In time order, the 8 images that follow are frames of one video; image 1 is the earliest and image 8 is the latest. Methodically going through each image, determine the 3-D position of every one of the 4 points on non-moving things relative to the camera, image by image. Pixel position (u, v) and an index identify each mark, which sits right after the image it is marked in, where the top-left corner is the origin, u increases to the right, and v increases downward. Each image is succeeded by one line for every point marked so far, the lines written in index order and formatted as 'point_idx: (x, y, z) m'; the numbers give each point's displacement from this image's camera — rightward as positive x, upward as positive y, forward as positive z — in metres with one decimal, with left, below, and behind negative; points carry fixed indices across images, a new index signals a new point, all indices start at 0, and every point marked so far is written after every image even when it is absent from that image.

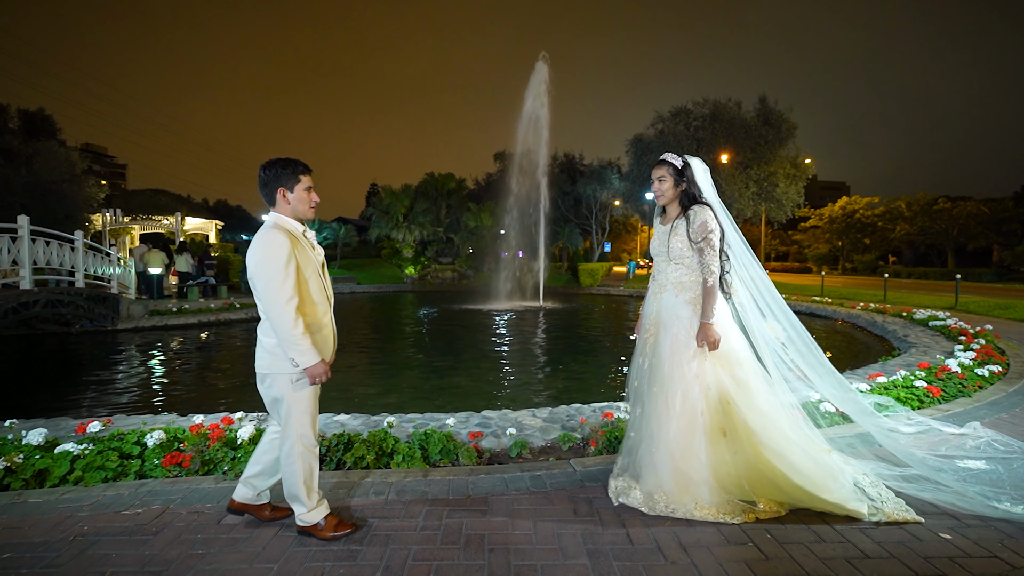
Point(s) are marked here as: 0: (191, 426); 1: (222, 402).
0: (-2.5, -1.1, +4.6) m
1: (-3.9, -1.5, +8.0) m
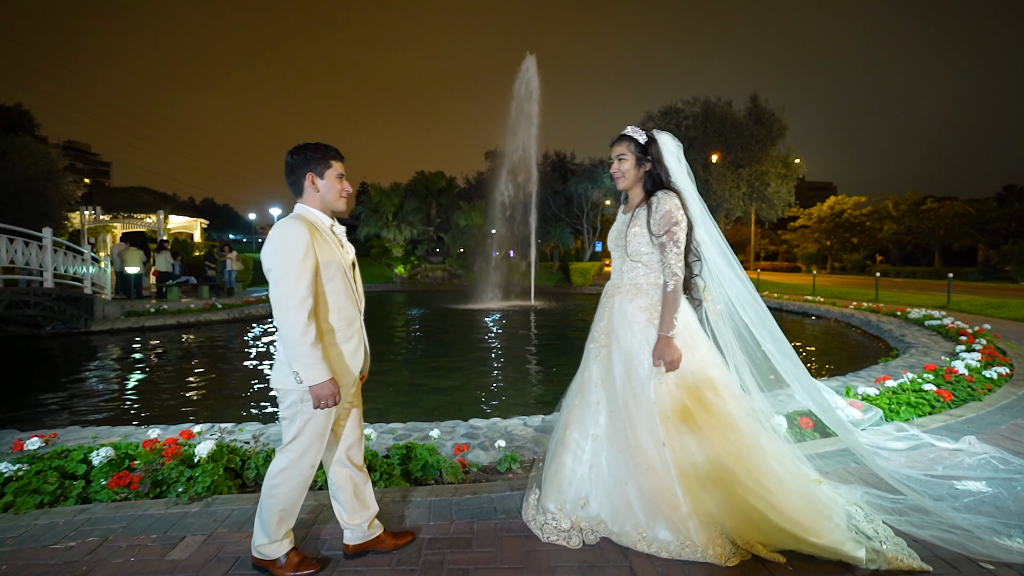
0: (-2.6, -1.1, +4.1) m
1: (-4.0, -1.5, +7.6) m
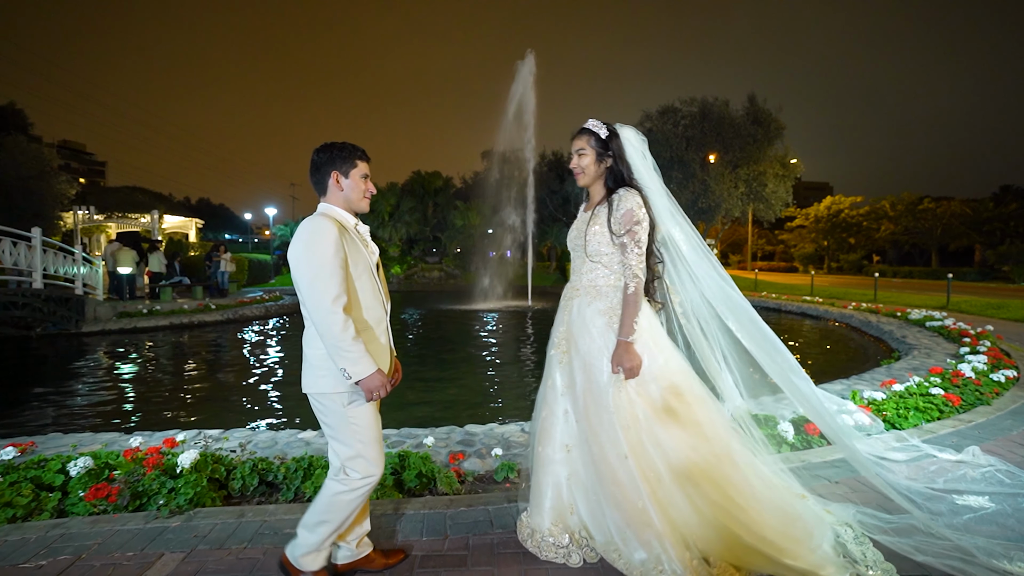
0: (-2.6, -1.1, +3.9) m
1: (-4.1, -1.6, +7.4) m
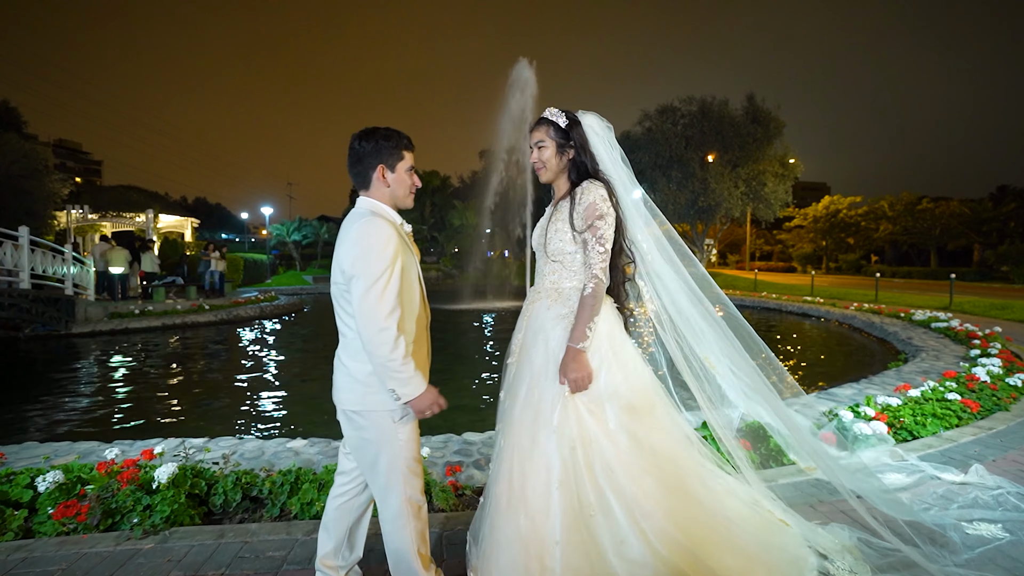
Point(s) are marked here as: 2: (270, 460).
0: (-2.6, -1.1, +3.7) m
1: (-4.1, -1.6, +7.1) m
2: (-1.8, -1.3, +4.3) m
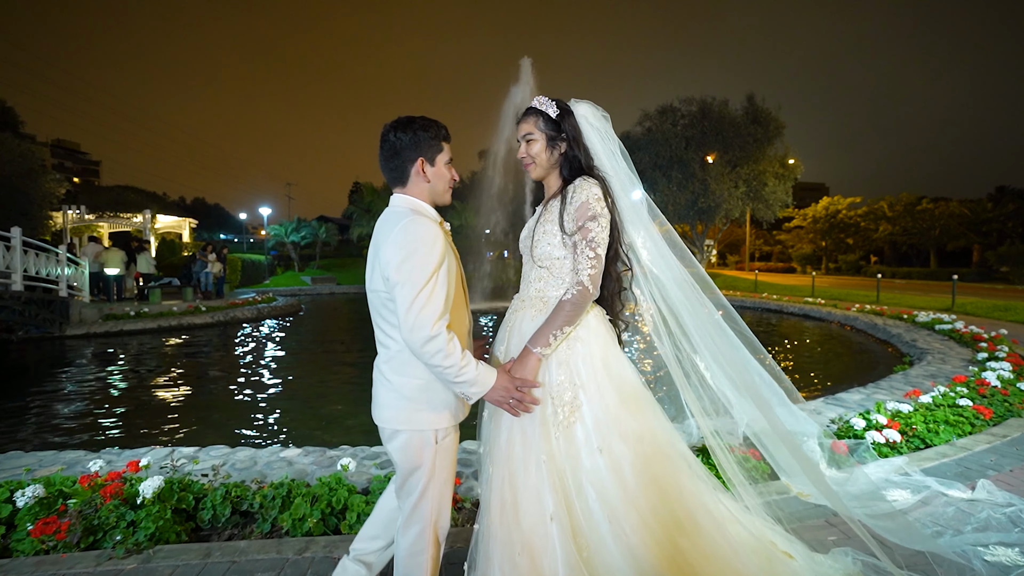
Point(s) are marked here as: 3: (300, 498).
0: (-2.6, -1.1, +3.5) m
1: (-4.1, -1.6, +7.0) m
2: (-1.8, -1.3, +4.2) m
3: (-1.3, -1.2, +3.5) m
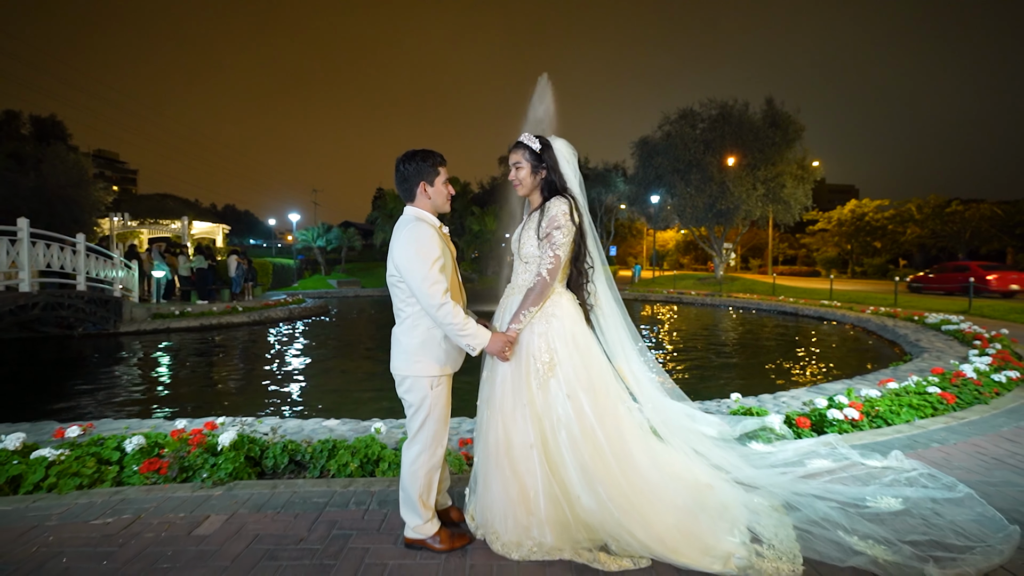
0: (-2.6, -1.1, +4.4) m
1: (-3.9, -1.6, +7.9) m
2: (-1.8, -1.3, +5.0) m
3: (-1.2, -1.2, +4.3) m
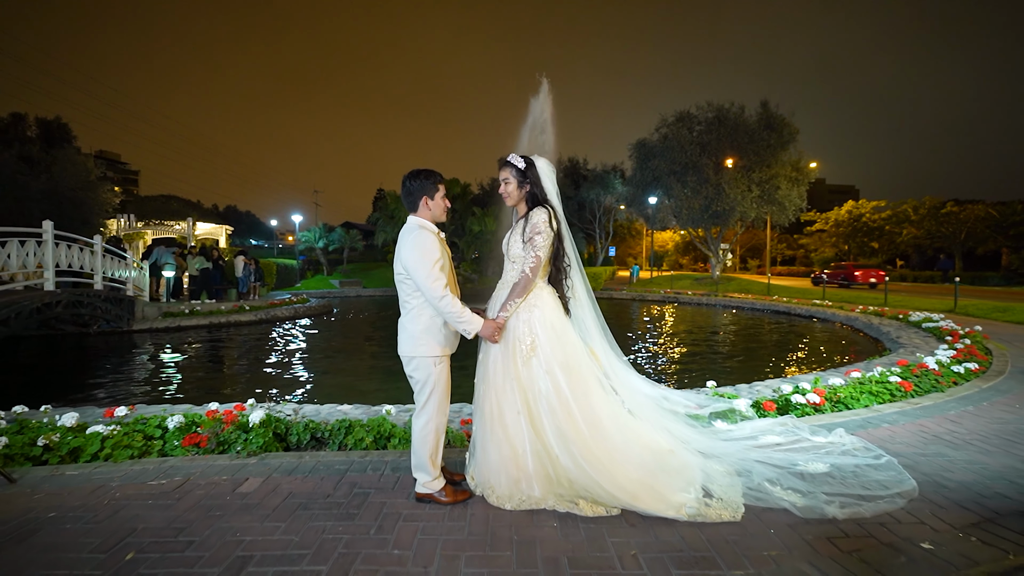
0: (-2.6, -1.1, +5.0) m
1: (-4.0, -1.6, +8.5) m
2: (-1.8, -1.2, +5.6) m
3: (-1.3, -1.2, +4.9) m
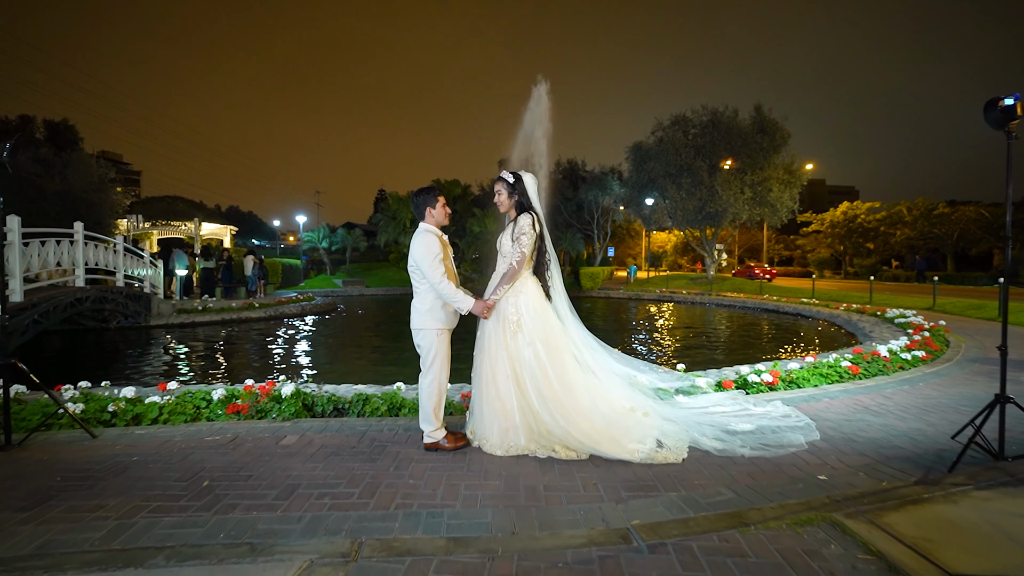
0: (-2.7, -1.0, +5.9) m
1: (-4.0, -1.5, +9.3) m
2: (-1.9, -1.2, +6.5) m
3: (-1.4, -1.1, +5.8) m
